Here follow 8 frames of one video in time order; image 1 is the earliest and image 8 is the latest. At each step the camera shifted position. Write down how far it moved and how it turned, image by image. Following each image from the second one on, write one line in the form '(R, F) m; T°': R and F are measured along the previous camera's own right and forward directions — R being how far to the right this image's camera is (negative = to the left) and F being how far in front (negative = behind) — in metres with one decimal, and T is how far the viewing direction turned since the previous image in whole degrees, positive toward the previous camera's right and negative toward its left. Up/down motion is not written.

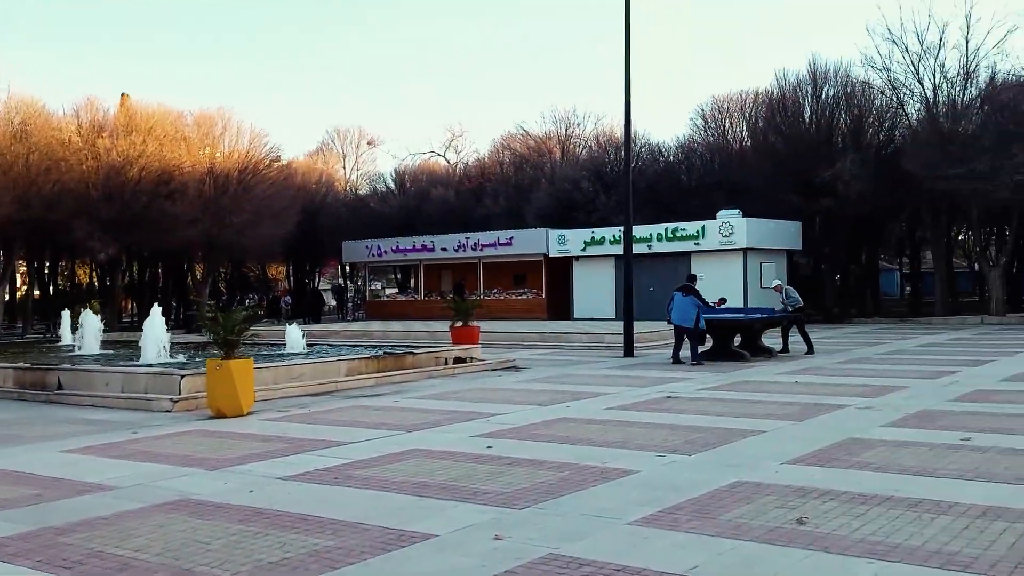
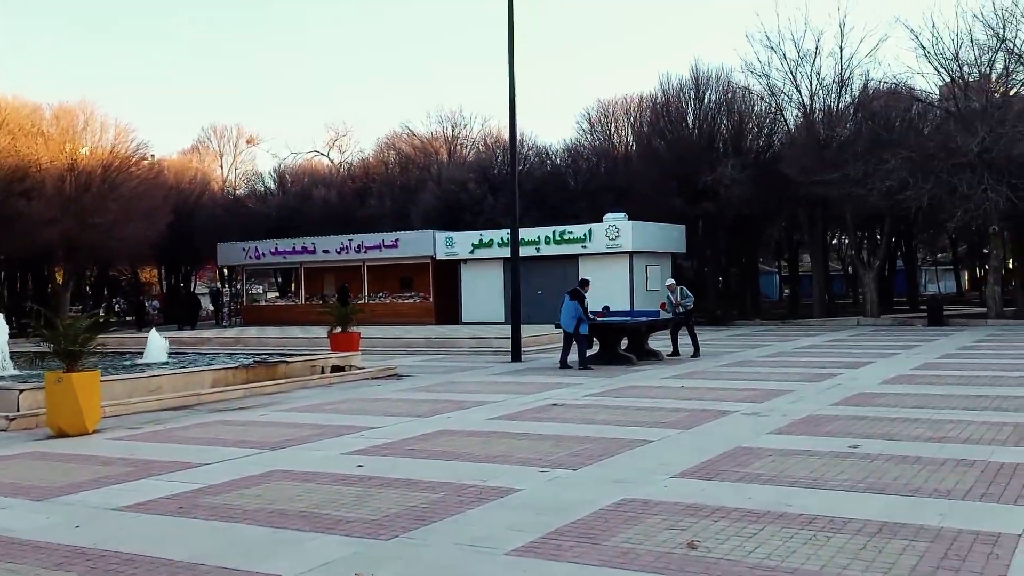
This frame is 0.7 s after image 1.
(+0.2, +0.9) m; +7°
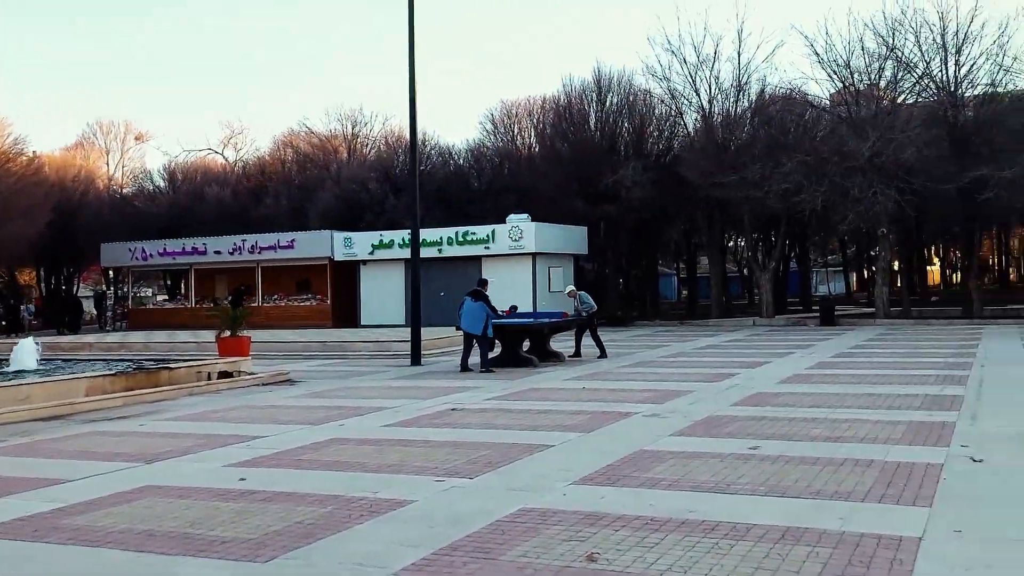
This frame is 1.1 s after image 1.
(+0.1, +0.5) m; +6°
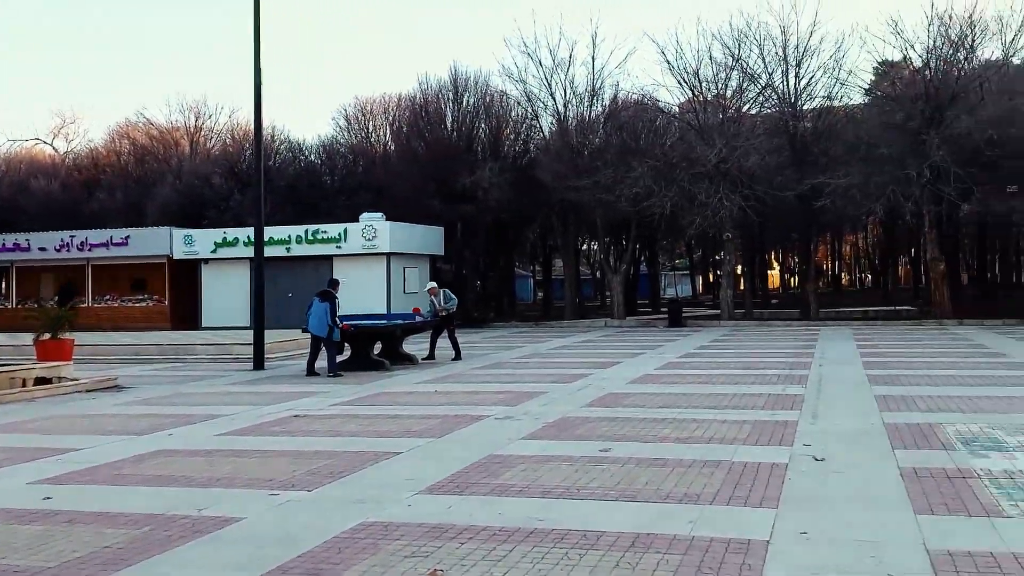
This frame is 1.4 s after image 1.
(+0.1, +0.5) m; +9°
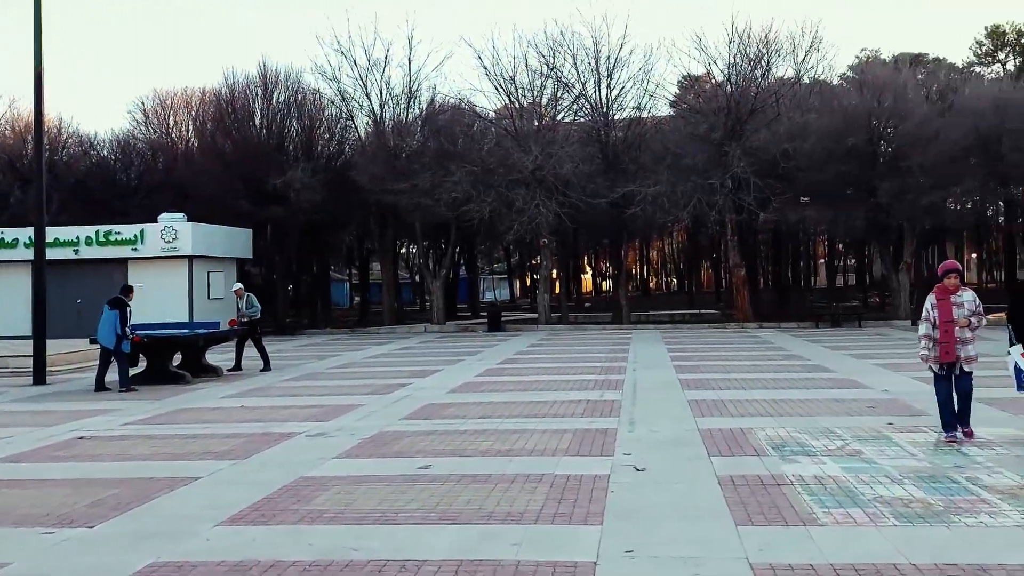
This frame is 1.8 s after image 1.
(0.0, +0.5) m; +11°
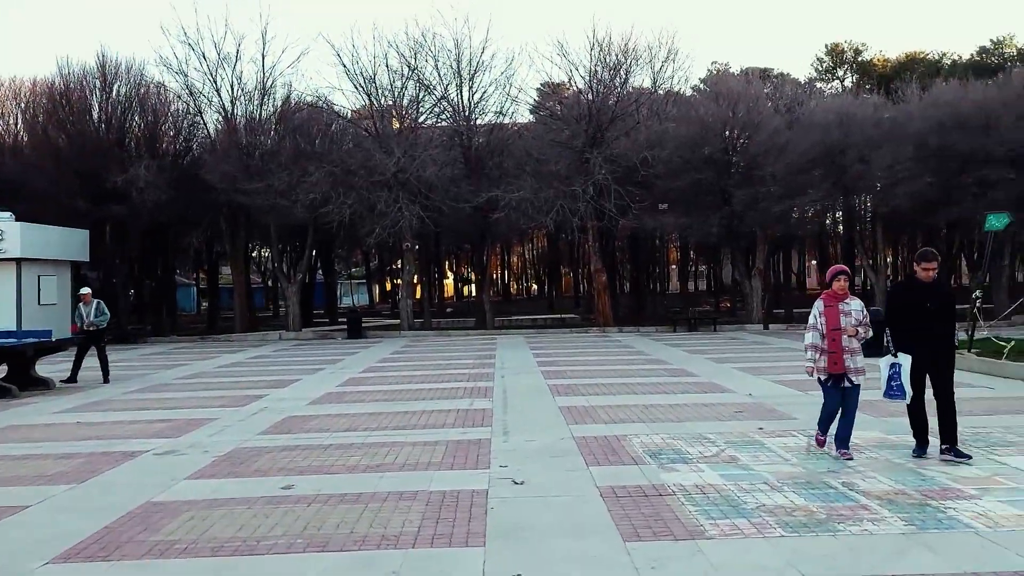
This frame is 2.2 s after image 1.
(-0.2, +0.5) m; +9°
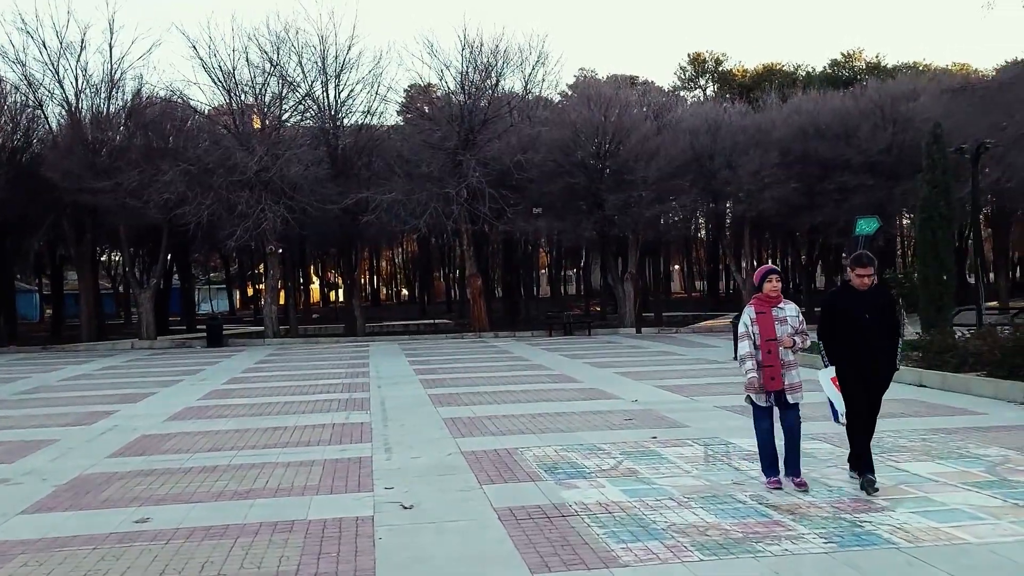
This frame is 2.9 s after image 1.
(-0.2, +0.7) m; +8°
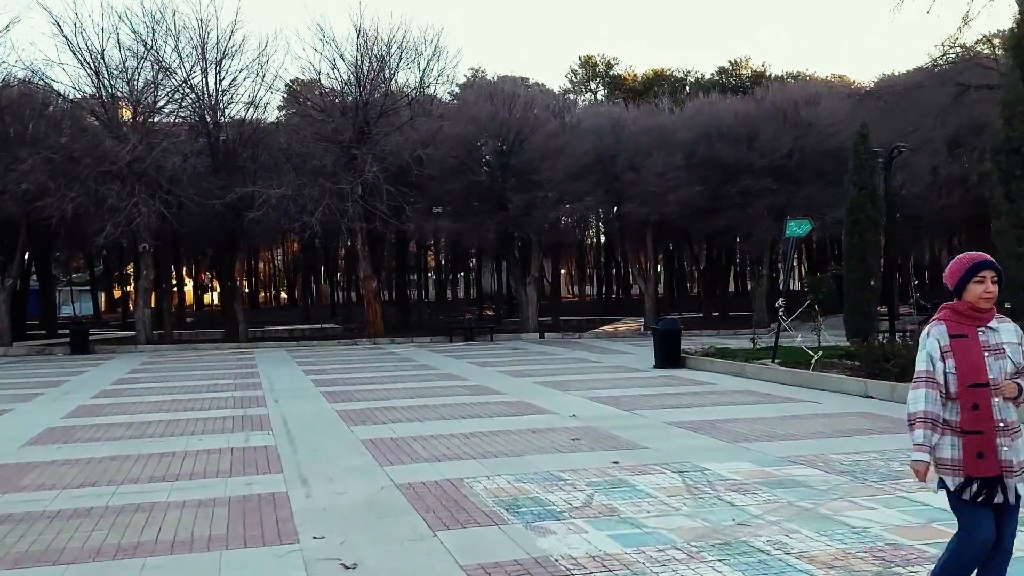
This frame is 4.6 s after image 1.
(-0.6, +1.6) m; +7°
